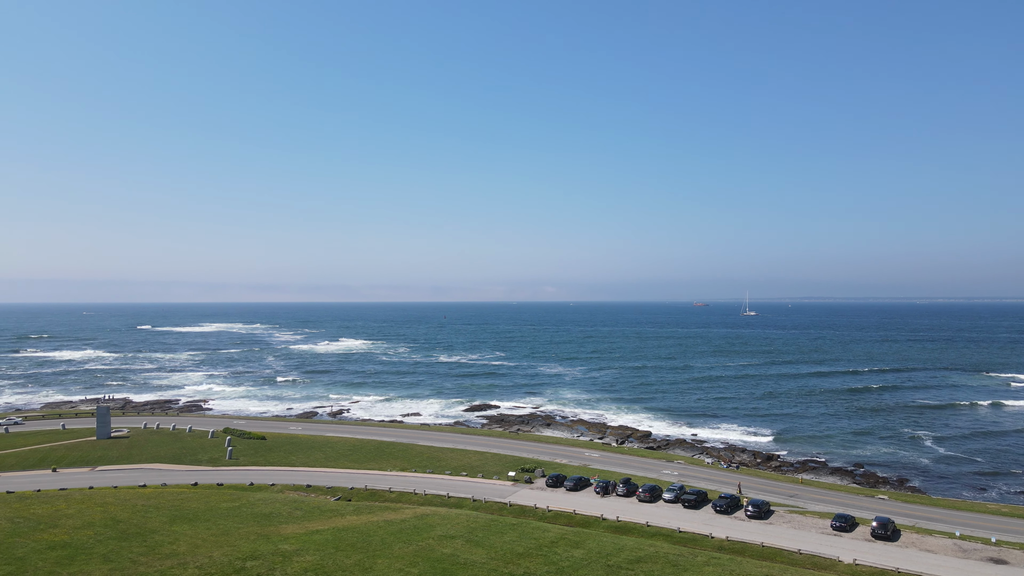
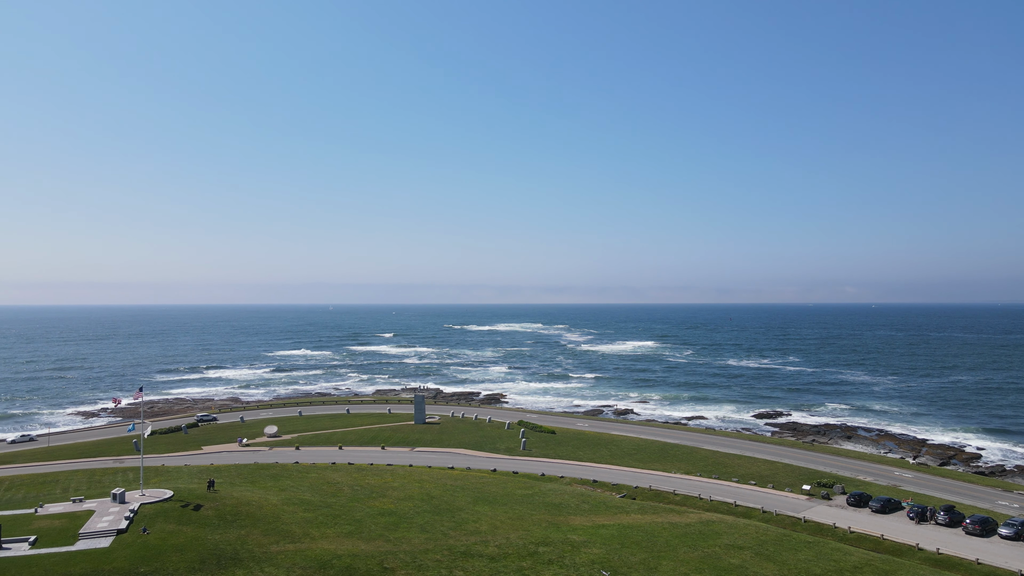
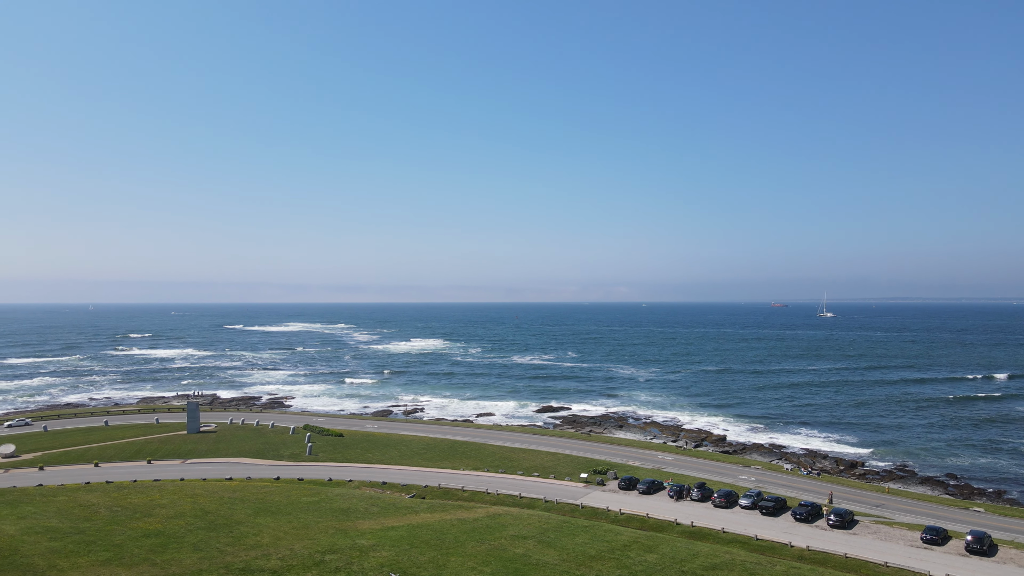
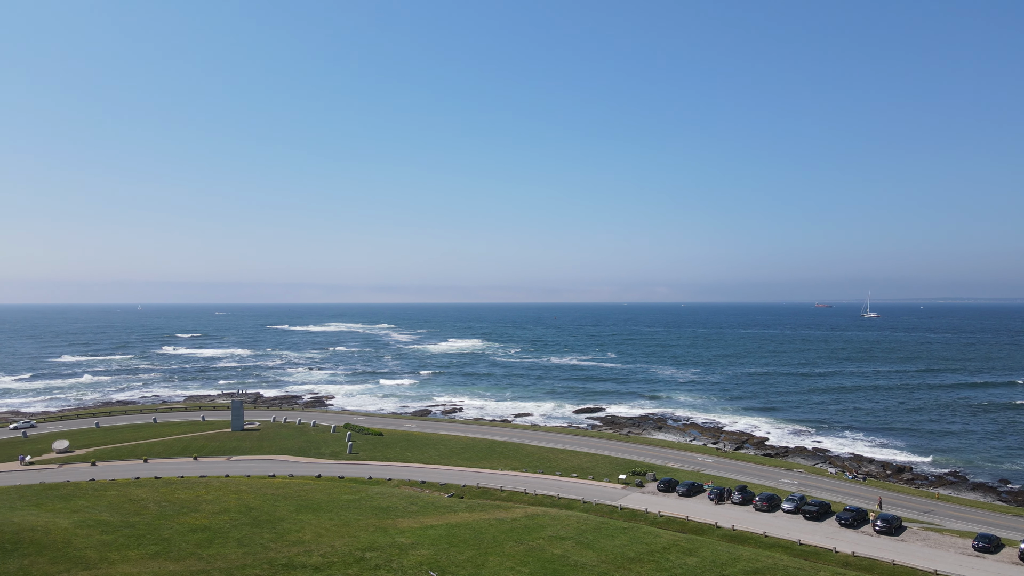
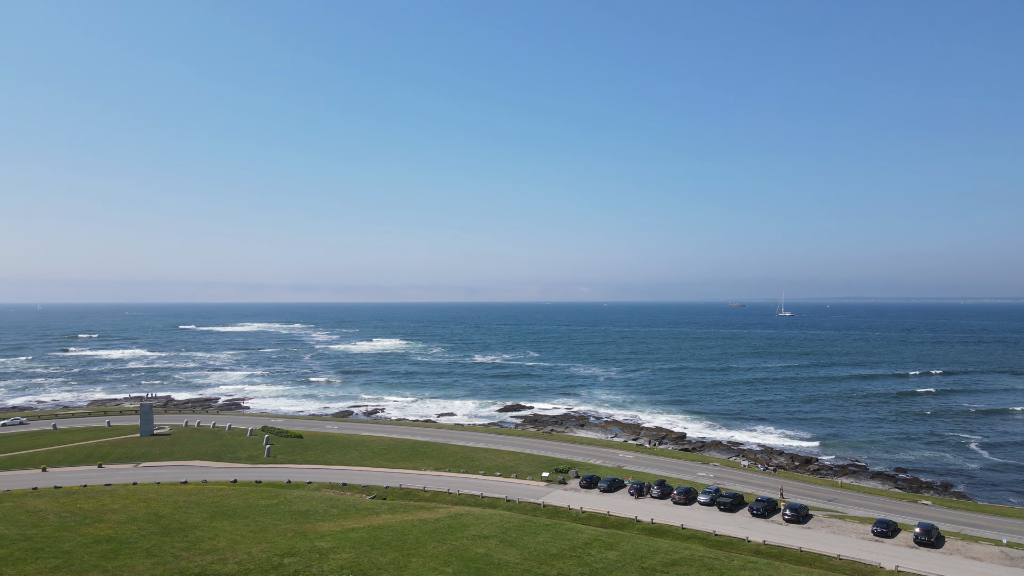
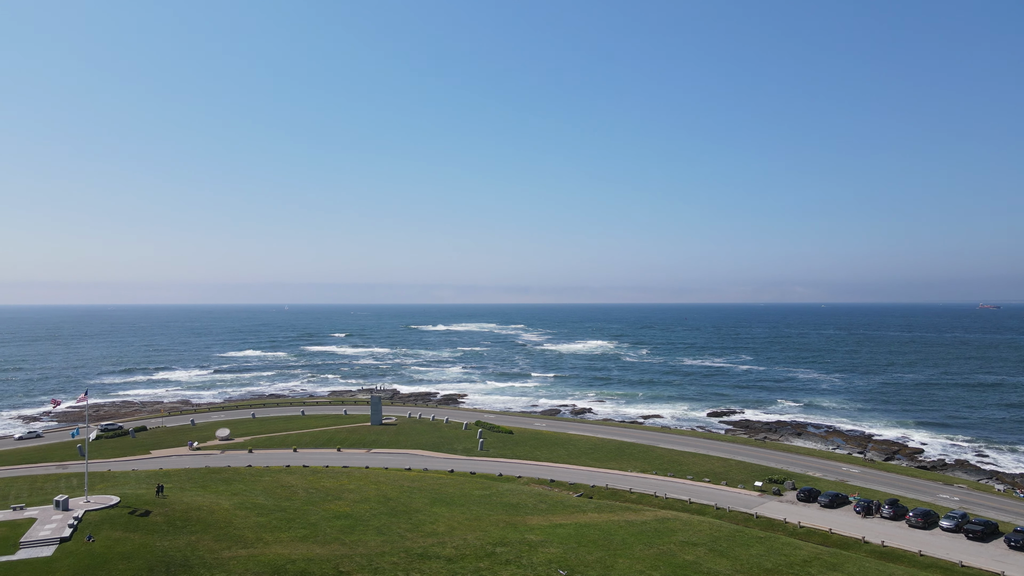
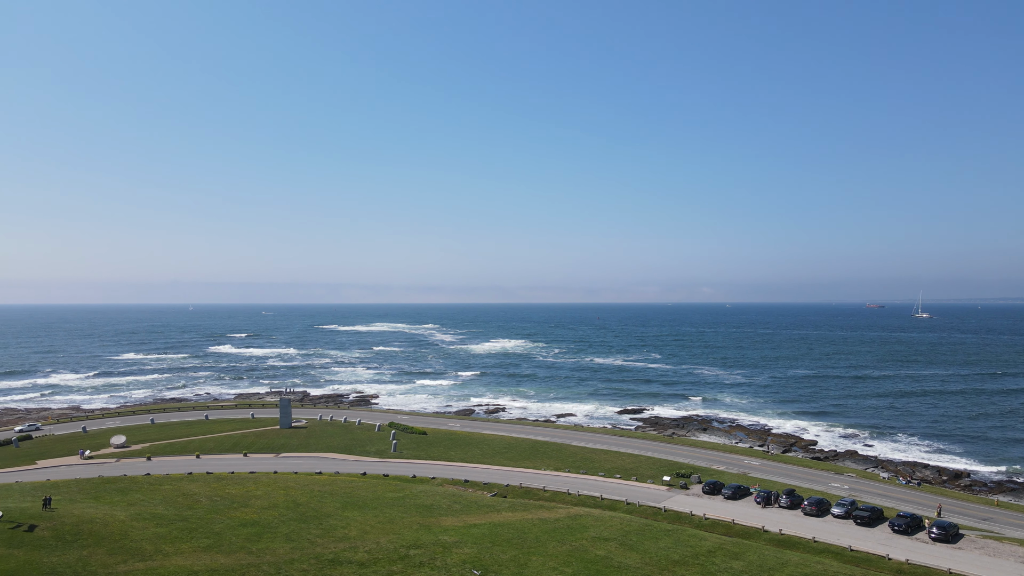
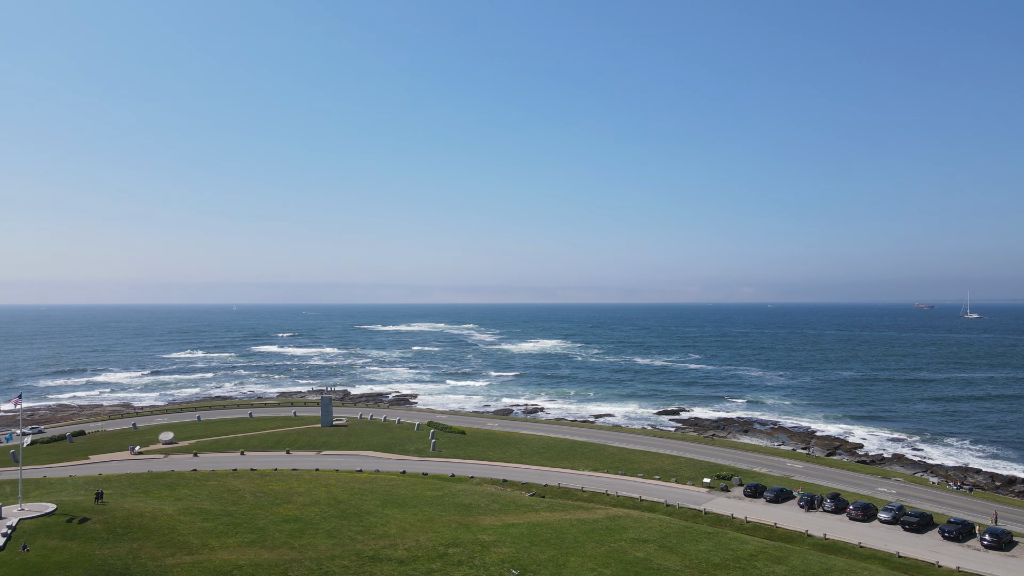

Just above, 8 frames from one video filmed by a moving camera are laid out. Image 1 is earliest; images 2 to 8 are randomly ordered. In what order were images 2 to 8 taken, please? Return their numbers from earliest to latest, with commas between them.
5, 3, 4, 7, 8, 6, 2
